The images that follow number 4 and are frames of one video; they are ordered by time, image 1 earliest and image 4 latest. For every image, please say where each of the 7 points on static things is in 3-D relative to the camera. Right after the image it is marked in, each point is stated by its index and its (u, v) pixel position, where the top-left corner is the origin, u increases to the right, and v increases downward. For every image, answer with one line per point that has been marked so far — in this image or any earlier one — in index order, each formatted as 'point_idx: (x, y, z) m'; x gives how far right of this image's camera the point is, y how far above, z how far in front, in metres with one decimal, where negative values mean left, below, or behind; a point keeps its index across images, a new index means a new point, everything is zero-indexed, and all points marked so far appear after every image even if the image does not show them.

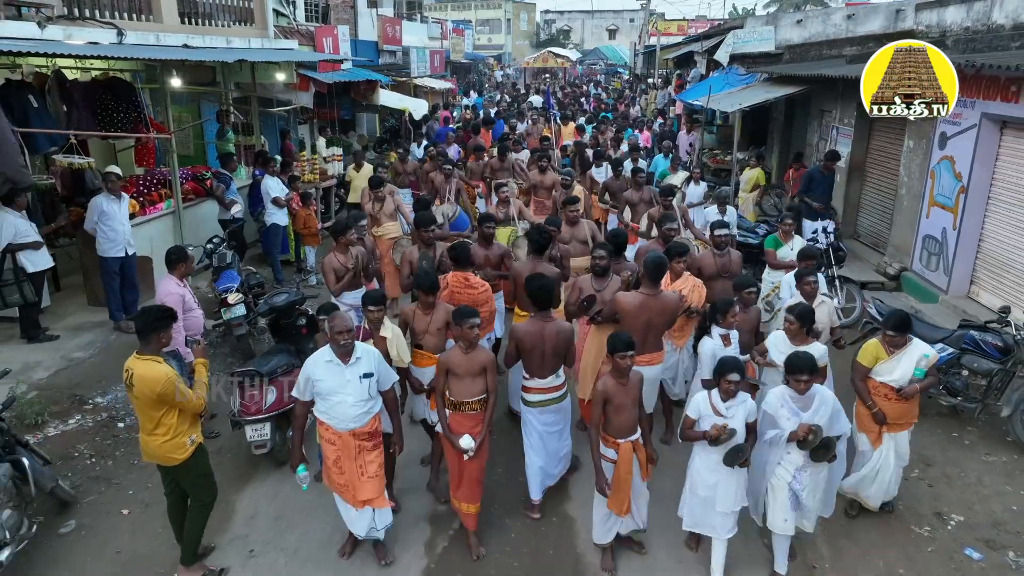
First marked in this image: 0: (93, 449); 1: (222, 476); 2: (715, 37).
0: (-3.2, -1.2, +5.5) m
1: (-2.2, -1.4, +5.4) m
2: (+5.4, +6.7, +19.2) m
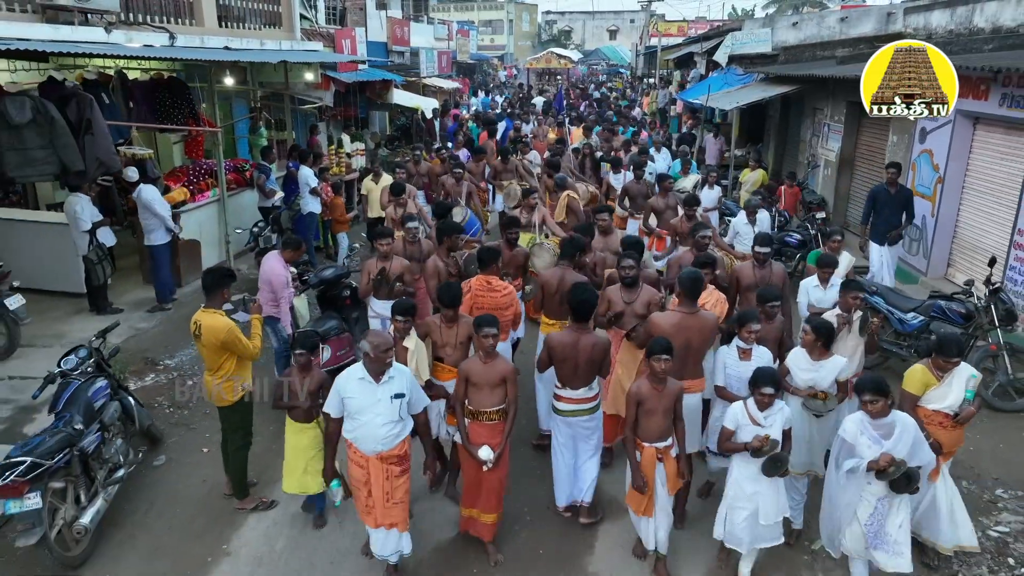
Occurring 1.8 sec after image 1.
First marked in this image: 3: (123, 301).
0: (-3.0, -1.0, +6.2) m
1: (-2.0, -1.2, +6.2) m
2: (+5.6, +6.9, +20.0) m
3: (-4.4, -0.1, +8.1) m
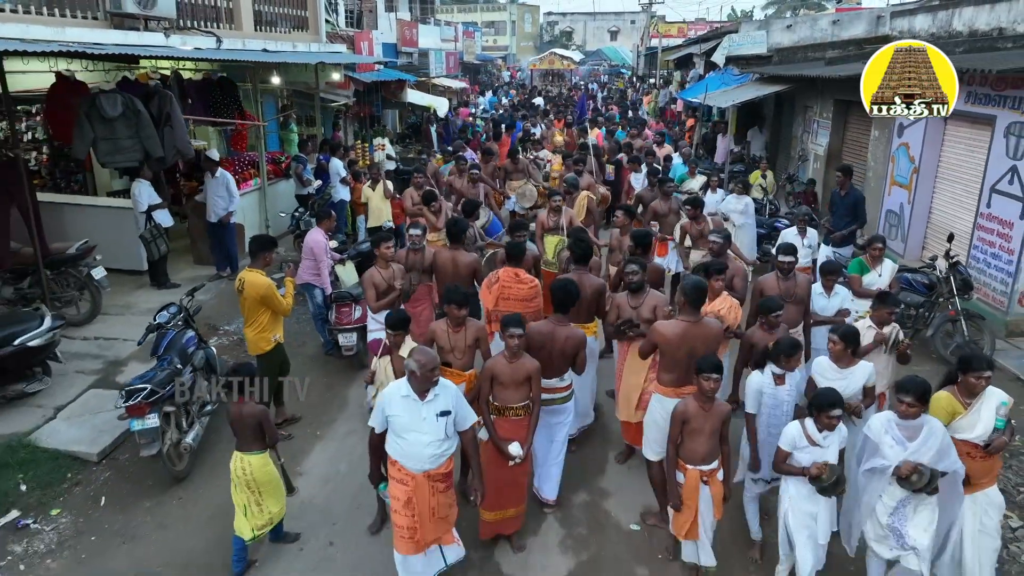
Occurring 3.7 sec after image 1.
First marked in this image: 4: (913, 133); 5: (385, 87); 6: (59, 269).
0: (-2.8, -0.7, +7.2) m
1: (-1.8, -0.9, +7.1) m
2: (+5.8, +7.2, +20.9) m
3: (-4.2, +0.1, +9.0) m
4: (+5.7, +2.2, +10.3) m
5: (-3.1, +4.9, +17.6) m
6: (-4.5, +0.2, +7.1) m
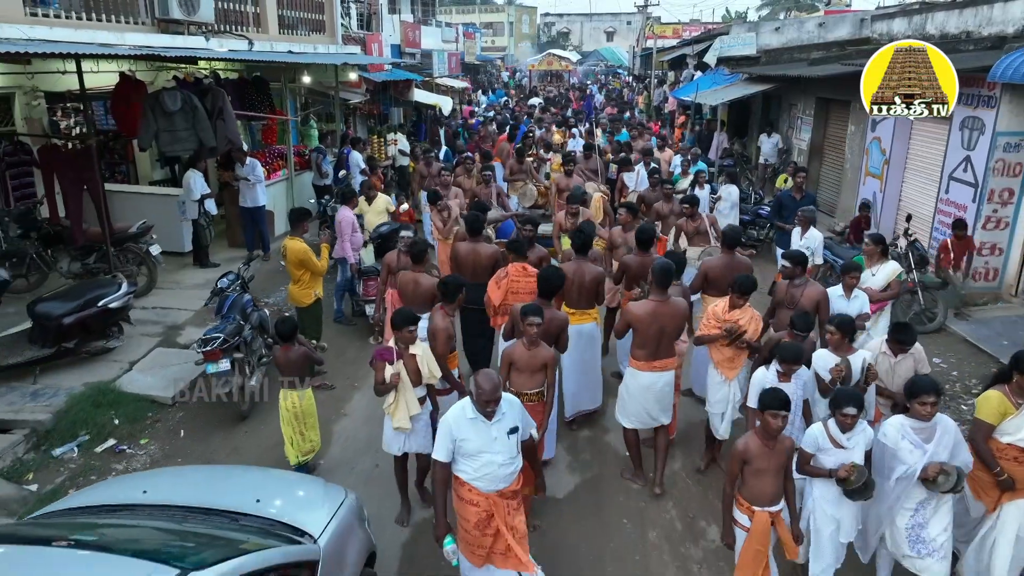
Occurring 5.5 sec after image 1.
0: (-2.7, -0.4, +8.1) m
1: (-1.7, -0.6, +8.1) m
2: (+5.8, +7.5, +21.9) m
3: (-4.1, +0.4, +10.0) m
4: (+5.8, +2.5, +11.3) m
5: (-3.0, +5.2, +18.6) m
6: (-4.4, +0.5, +8.0) m
